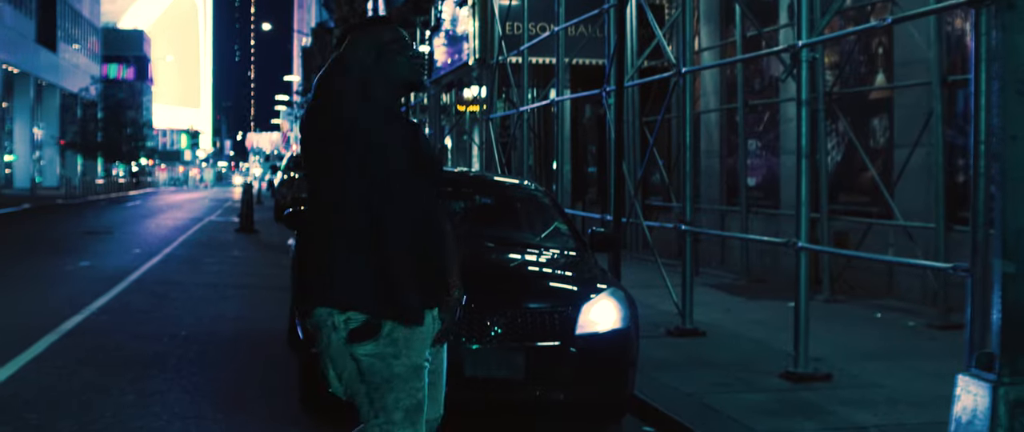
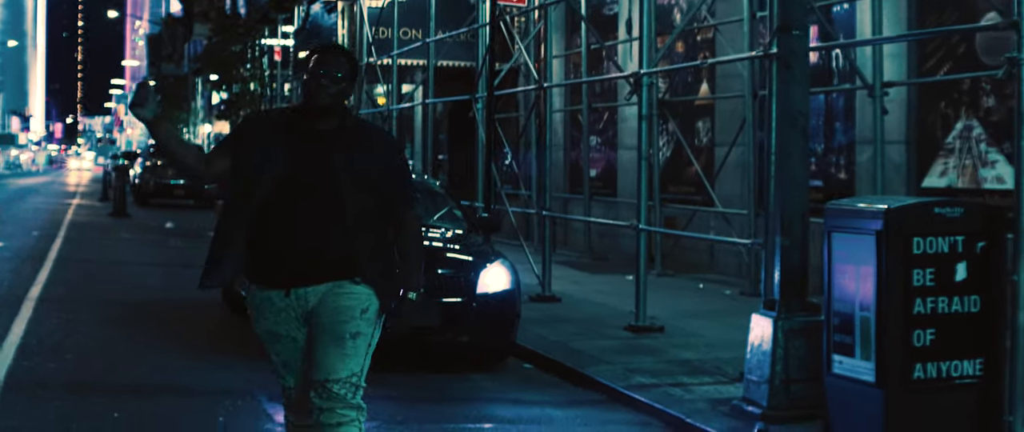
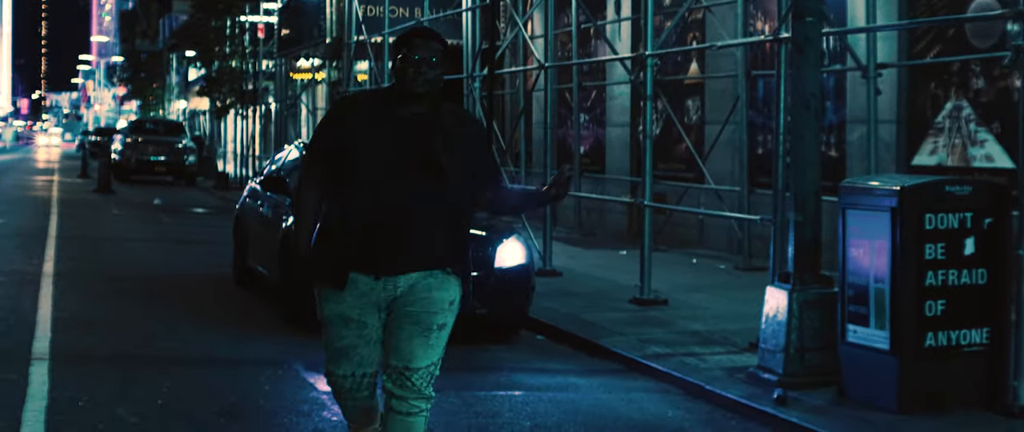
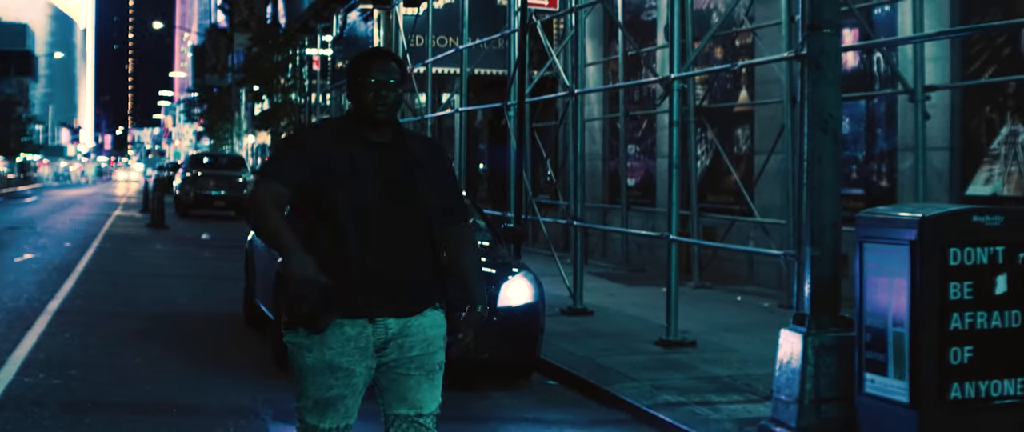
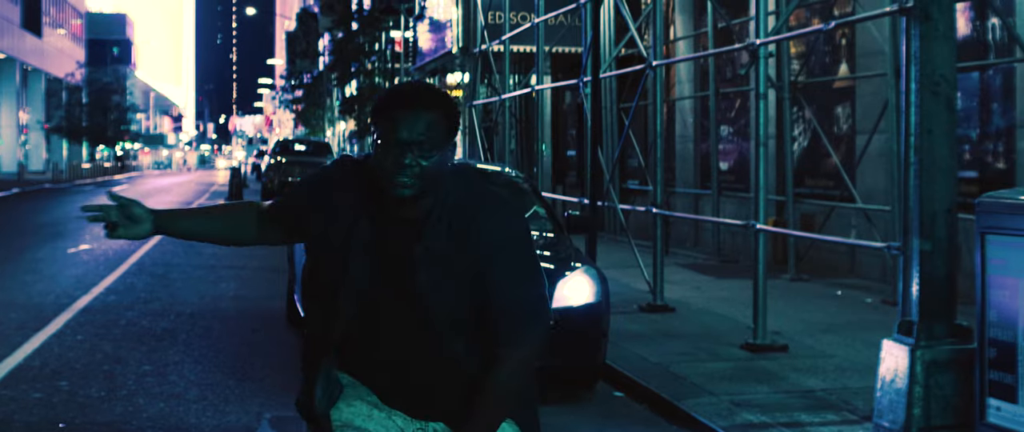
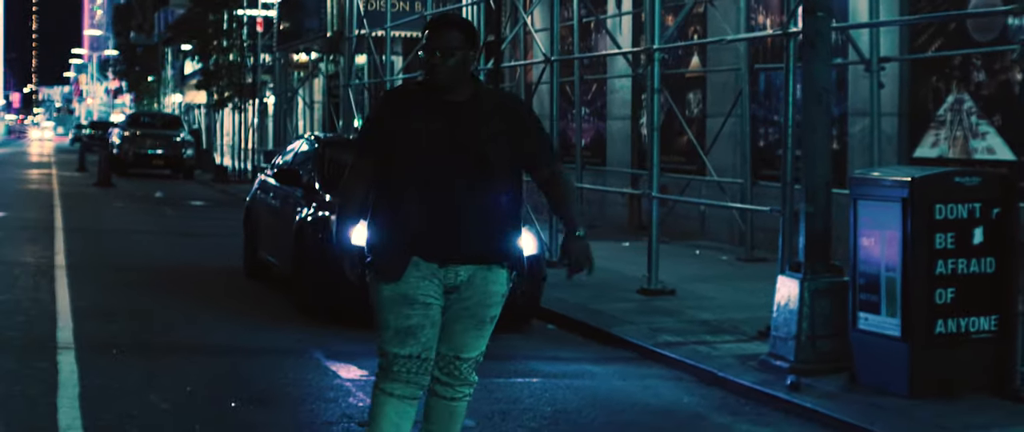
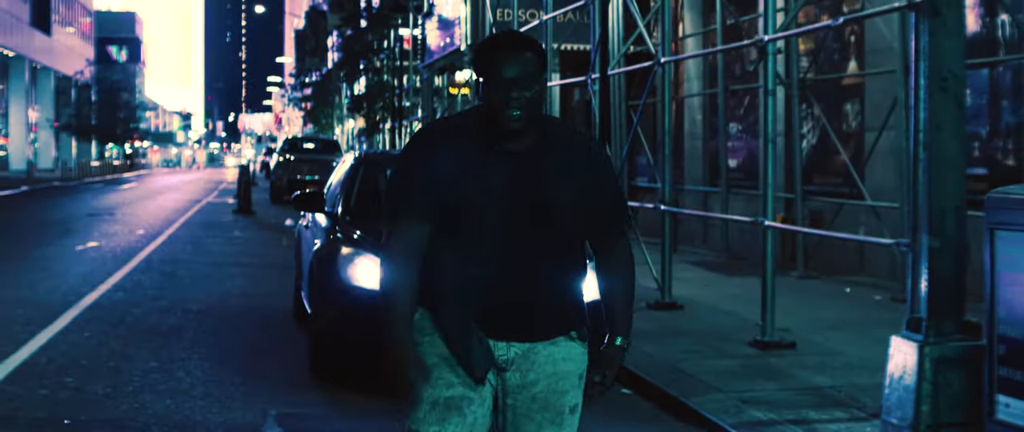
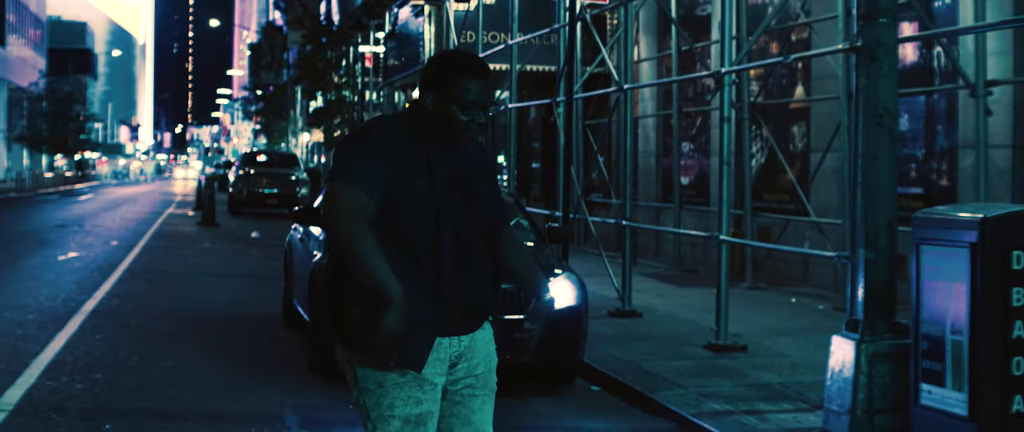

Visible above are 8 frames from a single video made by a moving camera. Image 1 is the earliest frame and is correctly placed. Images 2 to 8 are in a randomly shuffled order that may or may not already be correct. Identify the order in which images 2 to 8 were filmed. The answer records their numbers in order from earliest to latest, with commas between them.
7, 5, 8, 4, 2, 3, 6
